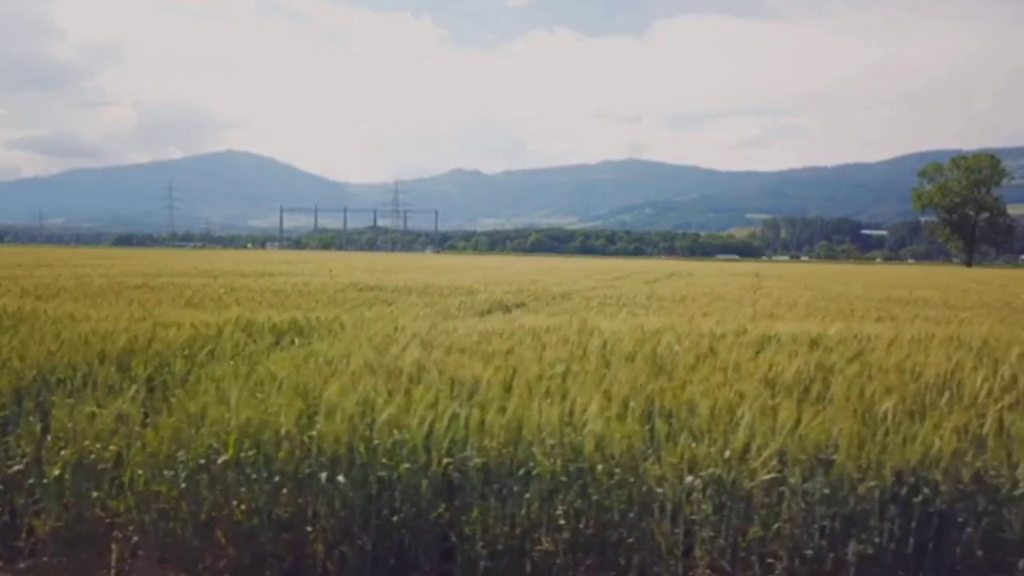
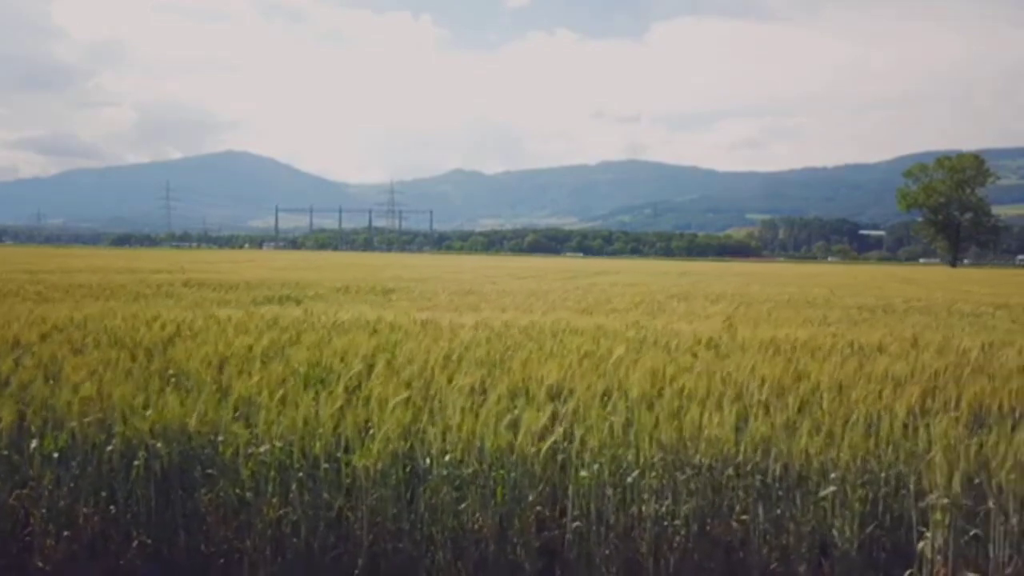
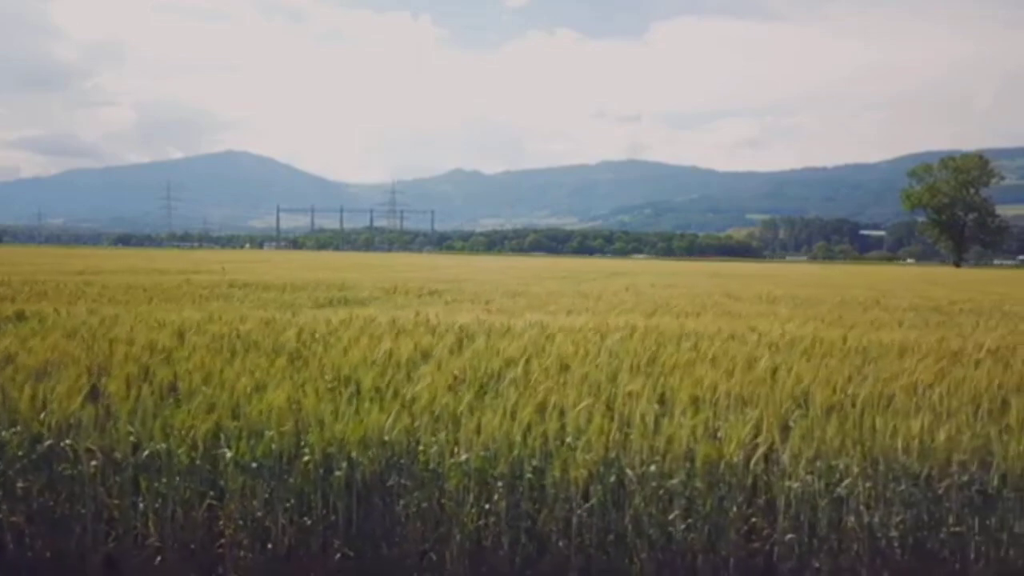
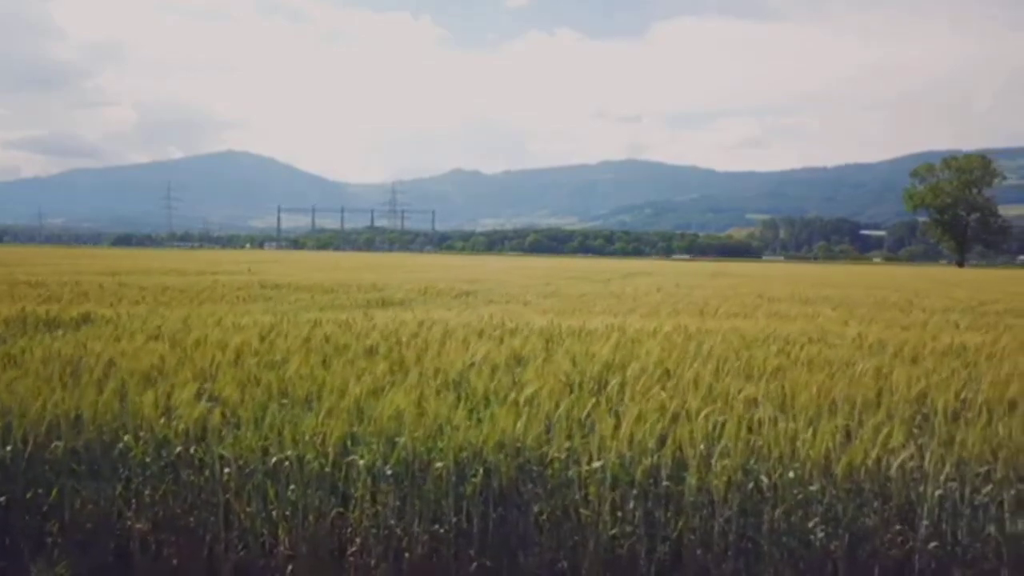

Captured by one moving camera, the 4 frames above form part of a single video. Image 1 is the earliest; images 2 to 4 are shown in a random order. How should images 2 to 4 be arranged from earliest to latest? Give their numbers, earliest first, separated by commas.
4, 3, 2
